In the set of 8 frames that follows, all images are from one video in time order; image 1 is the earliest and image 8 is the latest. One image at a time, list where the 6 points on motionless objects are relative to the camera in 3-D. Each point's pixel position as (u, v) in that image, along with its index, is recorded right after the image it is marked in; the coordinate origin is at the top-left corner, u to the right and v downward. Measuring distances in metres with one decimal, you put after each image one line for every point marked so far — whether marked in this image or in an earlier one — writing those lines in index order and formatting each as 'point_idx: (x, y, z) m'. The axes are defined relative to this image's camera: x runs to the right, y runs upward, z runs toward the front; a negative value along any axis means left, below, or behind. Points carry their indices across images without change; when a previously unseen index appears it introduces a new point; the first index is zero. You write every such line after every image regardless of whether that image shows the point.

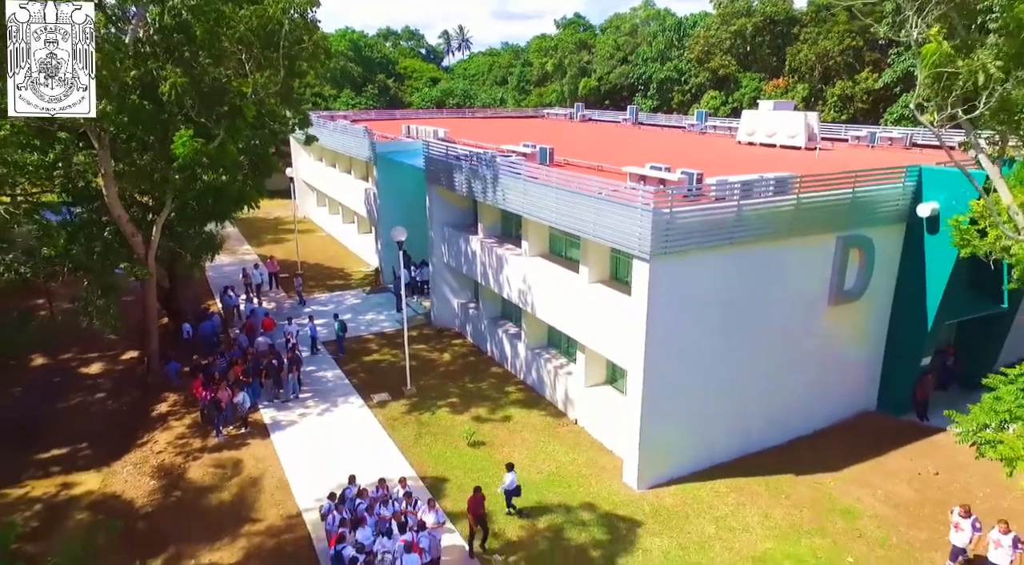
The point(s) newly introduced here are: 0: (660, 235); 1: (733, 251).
0: (+2.7, +0.8, +11.4) m
1: (+4.3, +0.6, +12.5) m
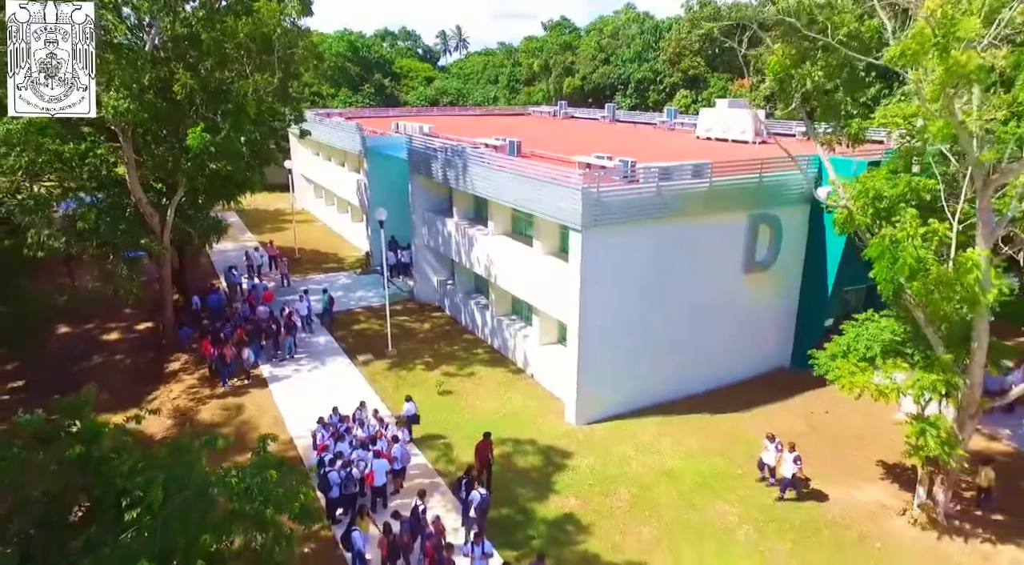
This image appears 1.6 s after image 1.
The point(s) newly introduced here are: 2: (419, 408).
0: (+1.8, +1.5, +14.0) m
1: (+3.3, +1.3, +15.0) m
2: (-2.3, -3.1, +16.8) m
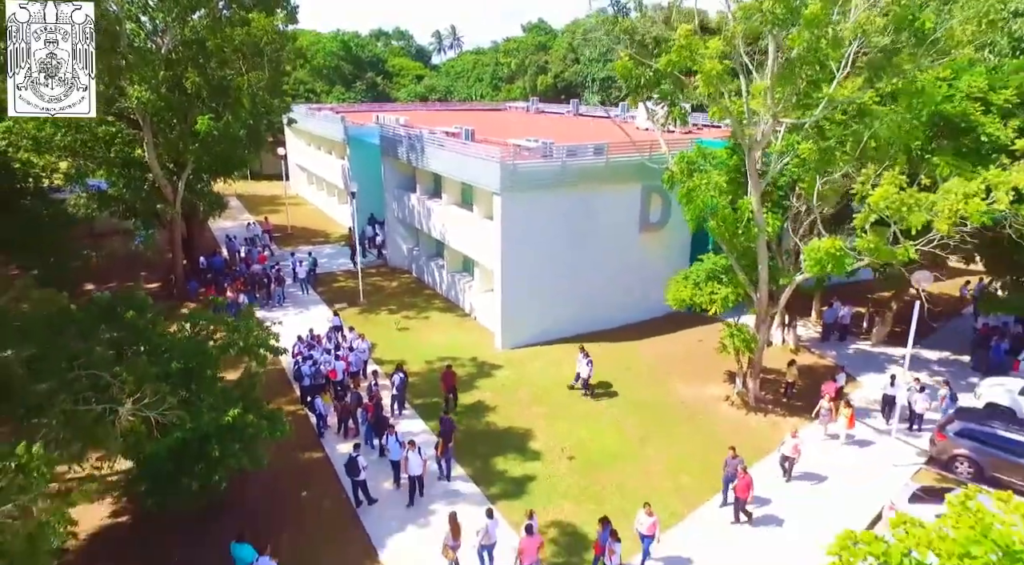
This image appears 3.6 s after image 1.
0: (0.0, +2.8, +18.2) m
1: (+1.5, +2.6, +19.2) m
2: (-4.1, -1.7, +21.0) m
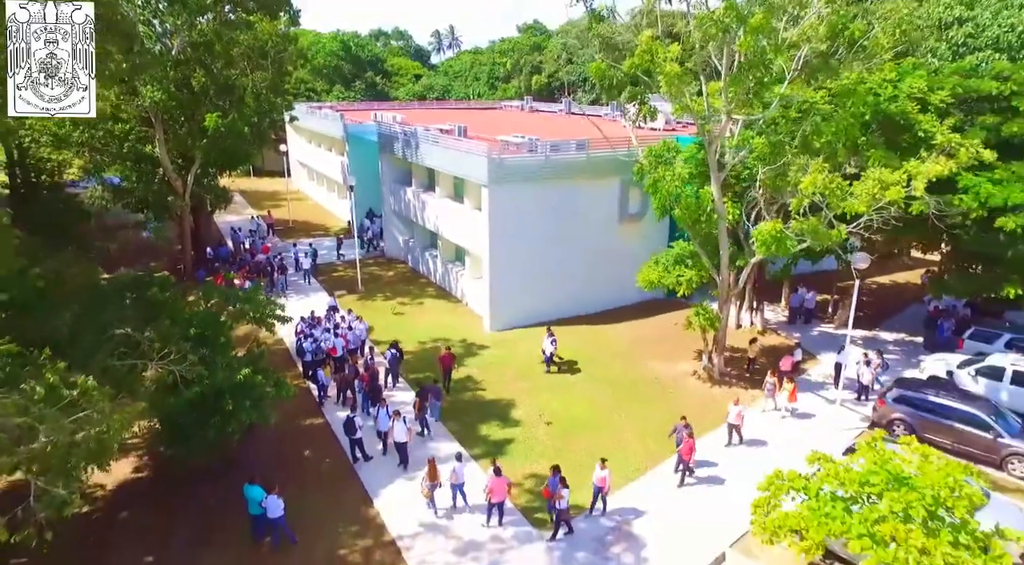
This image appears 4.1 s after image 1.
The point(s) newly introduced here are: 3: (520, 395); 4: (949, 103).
0: (-0.4, +3.3, +19.7) m
1: (+1.1, +3.0, +20.7) m
2: (-4.5, -1.3, +22.5) m
3: (+0.2, -2.9, +17.2) m
4: (+10.1, +4.1, +15.6) m
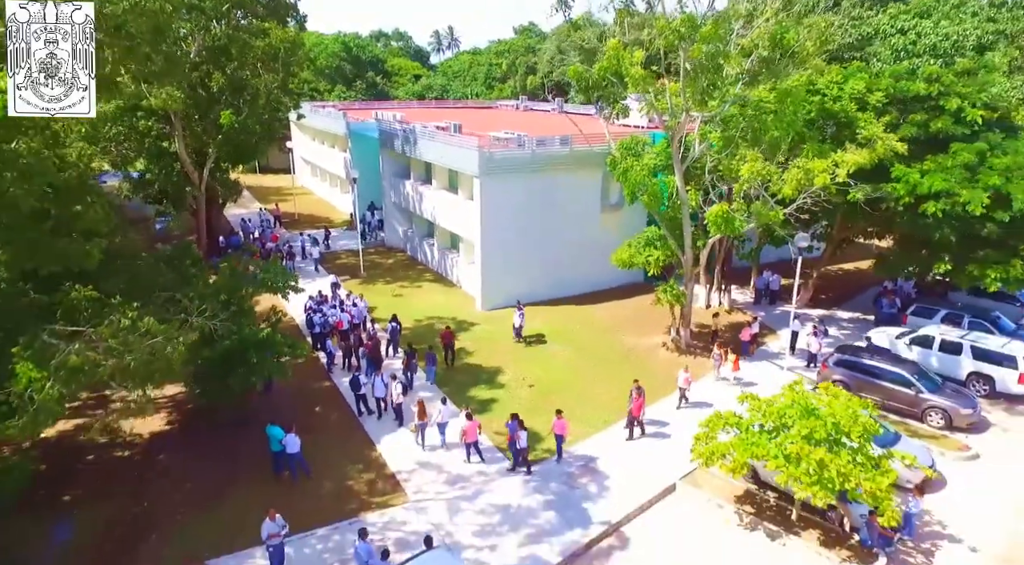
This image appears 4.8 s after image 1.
0: (-0.8, +3.8, +21.7) m
1: (+0.8, +3.6, +22.7) m
2: (-4.8, -0.7, +24.5) m
3: (-0.2, -2.3, +19.2) m
4: (+9.8, +4.7, +17.6) m
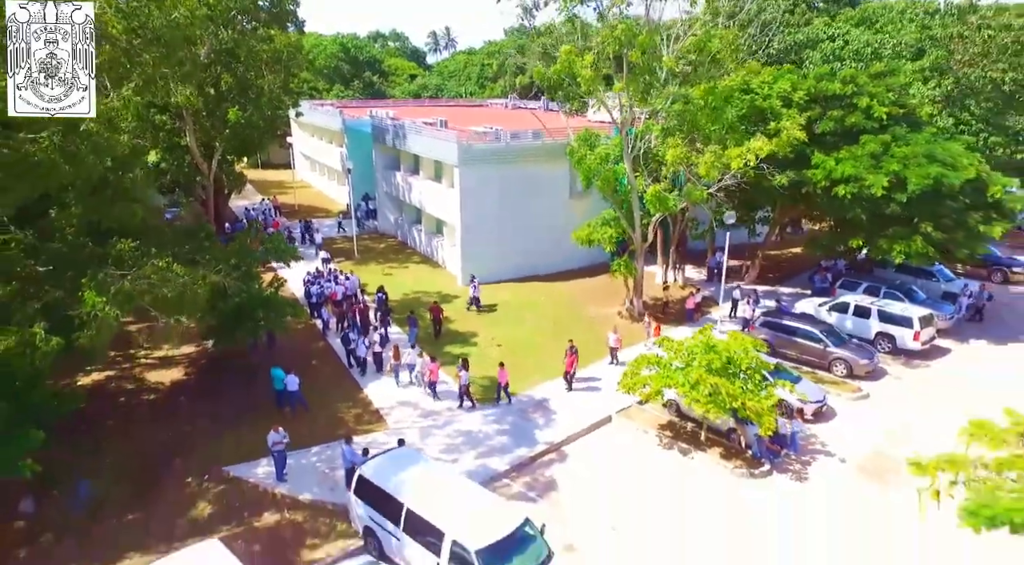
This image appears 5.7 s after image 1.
0: (-1.7, +4.6, +24.4) m
1: (-0.1, +4.4, +25.4) m
2: (-5.7, +0.1, +27.2) m
3: (-1.0, -1.5, +21.9) m
4: (+8.9, +5.5, +20.3) m
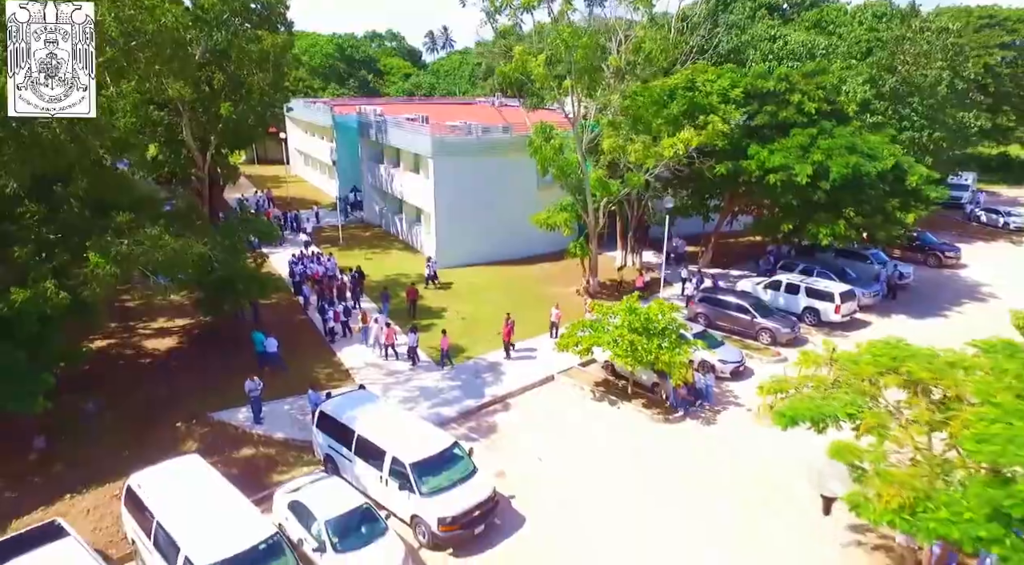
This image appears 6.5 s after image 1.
0: (-2.9, +5.3, +26.4) m
1: (-1.3, +5.1, +27.4) m
2: (-6.9, +0.8, +29.2) m
3: (-2.3, -0.8, +23.9) m
4: (+7.7, +6.2, +22.3) m
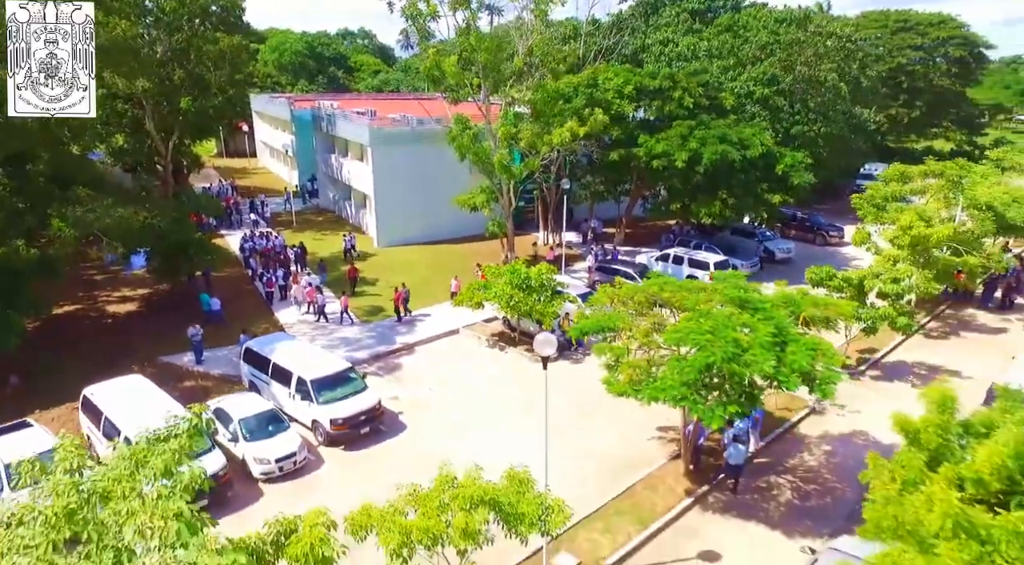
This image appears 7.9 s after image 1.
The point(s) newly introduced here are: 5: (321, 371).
0: (-5.9, +6.3, +29.4) m
1: (-4.3, +6.1, +30.5) m
2: (-10.0, +1.8, +32.2) m
3: (-5.2, +0.2, +27.0) m
4: (+4.8, +7.2, +25.6) m
5: (-4.2, -2.0, +15.0) m
